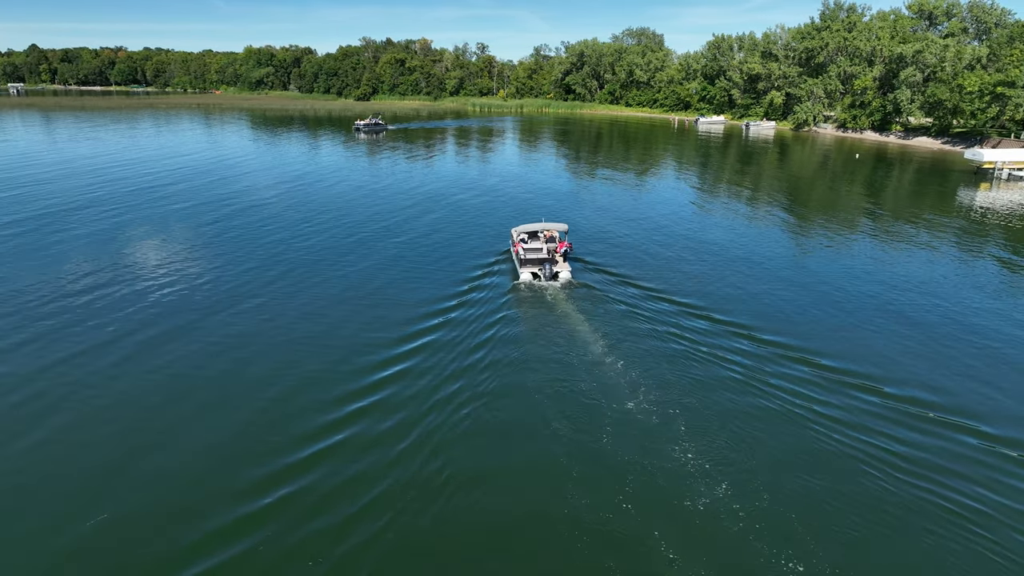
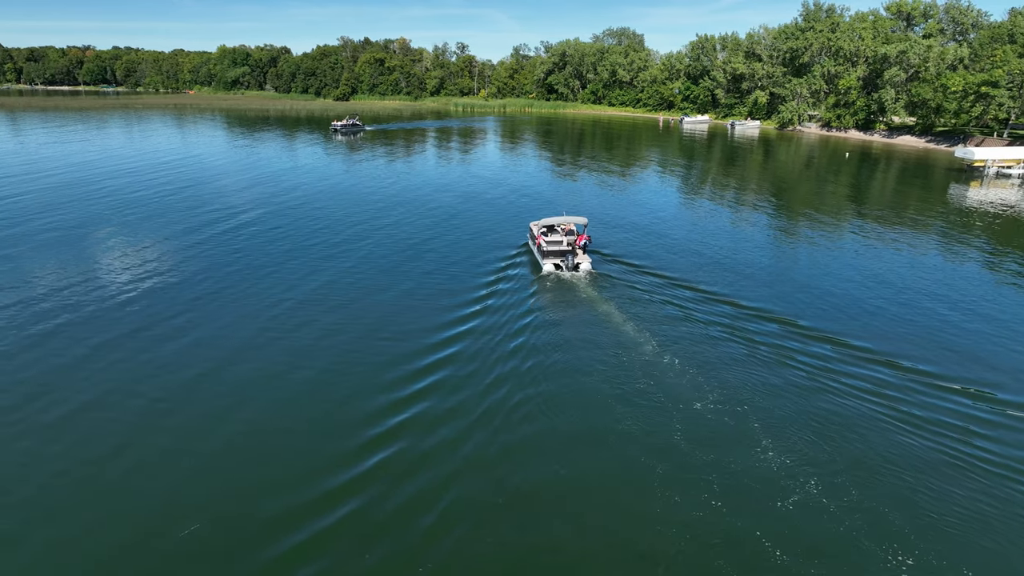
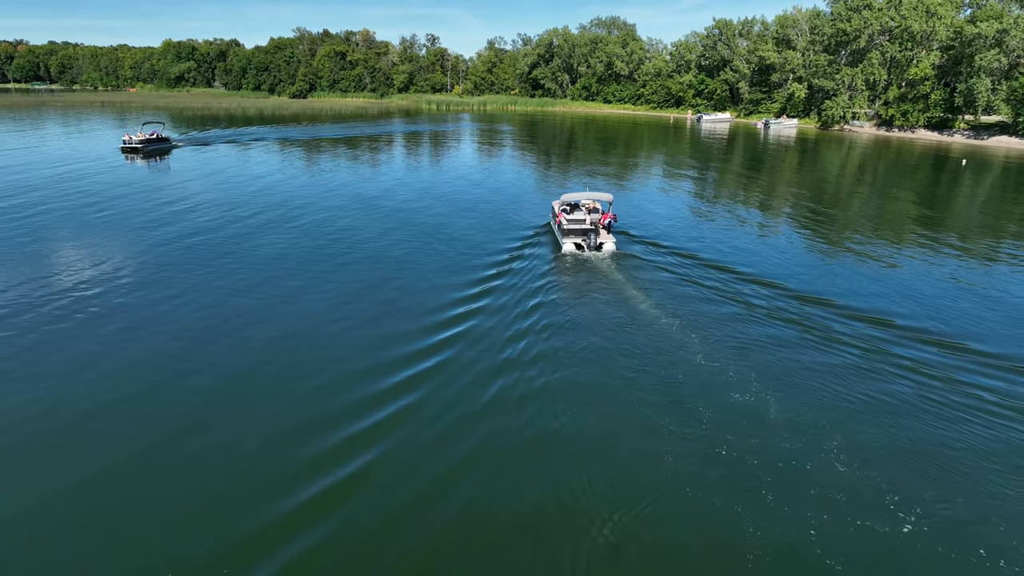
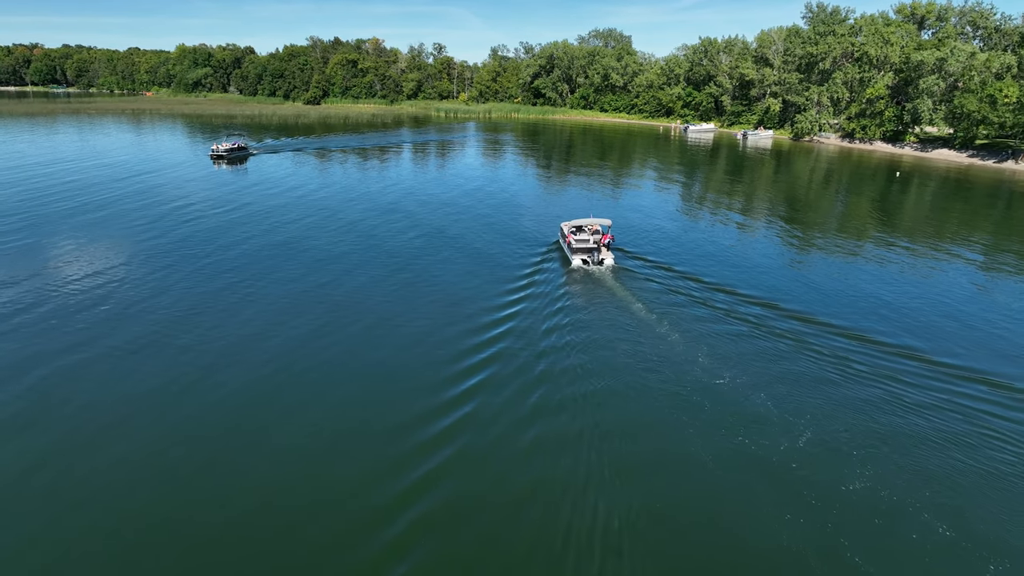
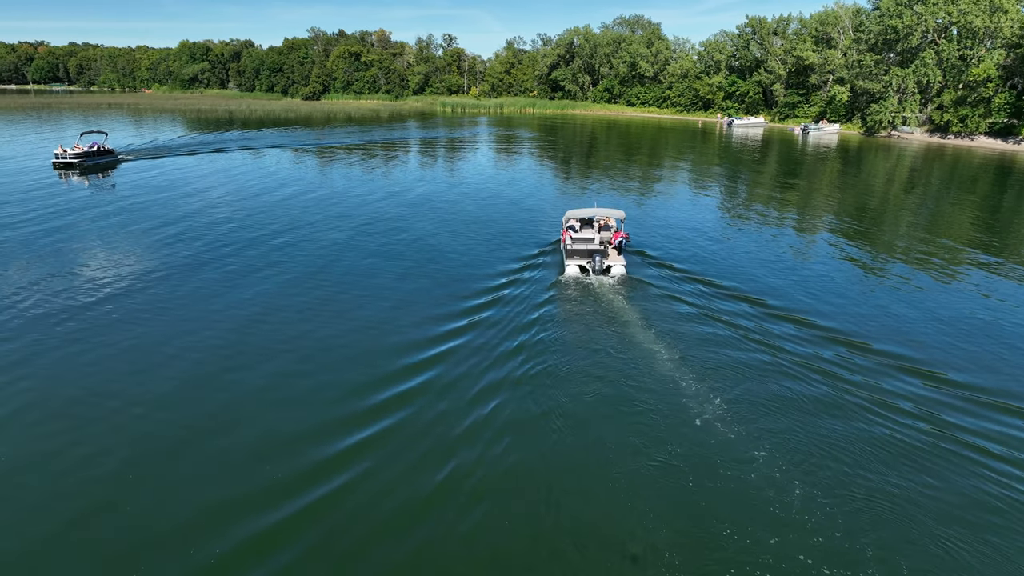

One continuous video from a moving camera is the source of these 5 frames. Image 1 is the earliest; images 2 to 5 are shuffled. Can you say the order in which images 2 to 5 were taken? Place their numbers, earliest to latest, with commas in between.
2, 4, 3, 5
